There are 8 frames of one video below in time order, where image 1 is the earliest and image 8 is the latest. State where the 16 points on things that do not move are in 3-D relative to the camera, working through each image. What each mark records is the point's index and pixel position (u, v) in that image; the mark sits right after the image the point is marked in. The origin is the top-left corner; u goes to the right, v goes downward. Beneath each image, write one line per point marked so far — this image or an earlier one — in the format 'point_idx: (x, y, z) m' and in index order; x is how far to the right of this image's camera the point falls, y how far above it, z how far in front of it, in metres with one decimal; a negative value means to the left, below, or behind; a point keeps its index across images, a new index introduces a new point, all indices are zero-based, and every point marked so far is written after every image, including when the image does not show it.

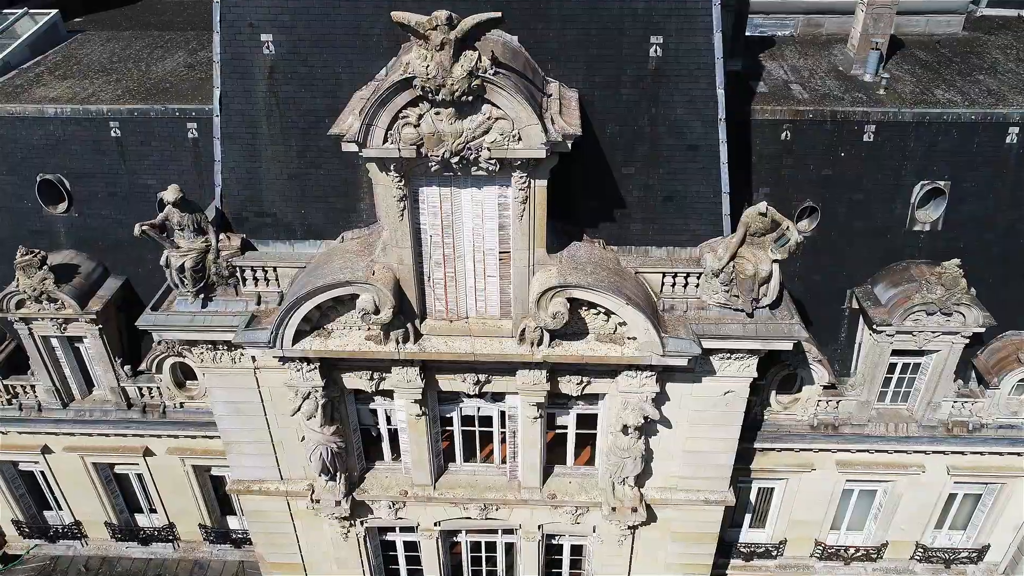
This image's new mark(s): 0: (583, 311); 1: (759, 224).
0: (+1.6, -0.6, +18.1) m
1: (+5.5, +1.4, +17.2) m
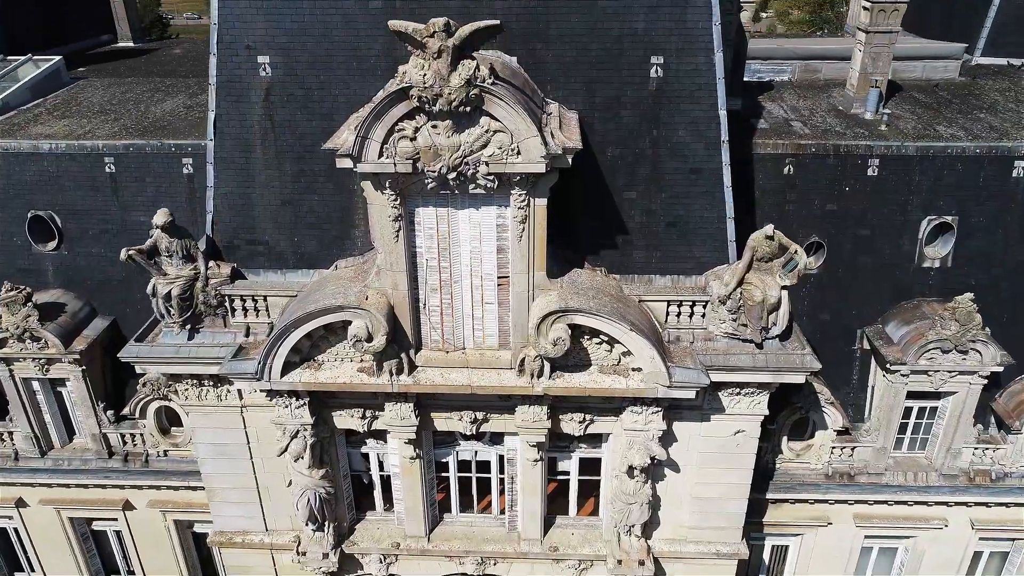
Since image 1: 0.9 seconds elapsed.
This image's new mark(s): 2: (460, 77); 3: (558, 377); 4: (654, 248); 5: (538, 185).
0: (+1.6, -1.2, +17.3) m
1: (+5.5, +0.9, +16.6) m
2: (-0.9, +3.8, +13.9) m
3: (+1.1, -2.0, +17.5) m
4: (+3.3, +0.9, +17.9) m
5: (+0.5, +2.1, +15.6) m
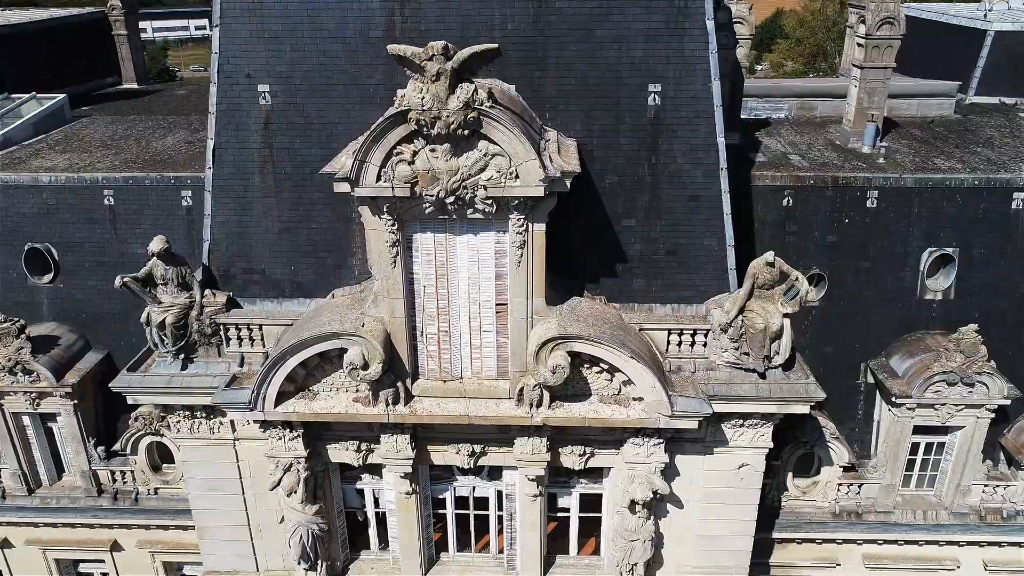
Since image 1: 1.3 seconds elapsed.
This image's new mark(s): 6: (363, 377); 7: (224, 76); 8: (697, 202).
0: (+1.6, -1.8, +17.0) m
1: (+5.5, +0.3, +16.5) m
2: (-1.0, +3.4, +14.0) m
3: (+1.0, -2.7, +17.2) m
4: (+3.3, +0.3, +17.8) m
5: (+0.5, +1.6, +15.5) m
6: (-3.2, -1.9, +16.4) m
7: (-6.4, +4.7, +17.1) m
8: (+4.2, +1.9, +17.3) m
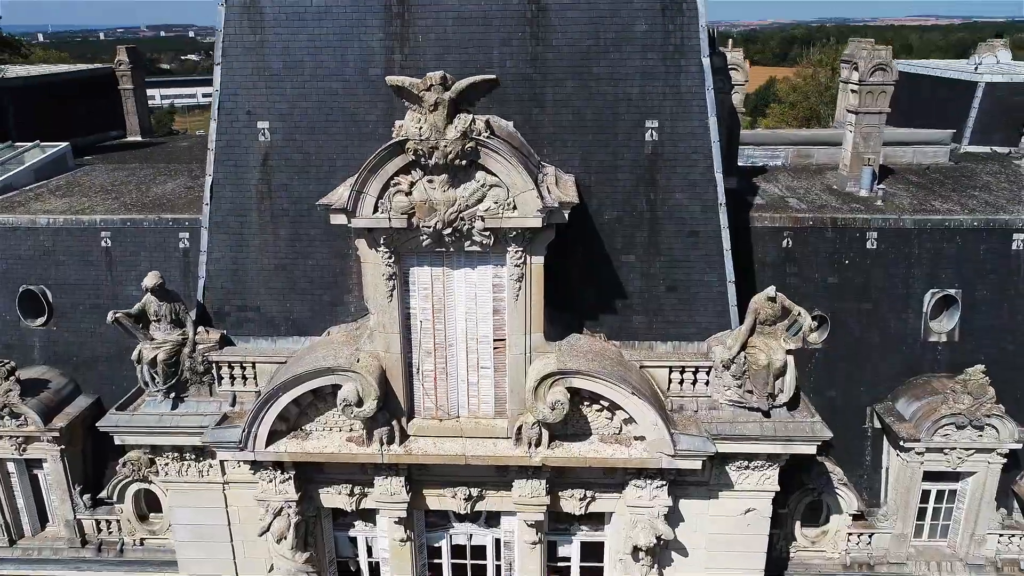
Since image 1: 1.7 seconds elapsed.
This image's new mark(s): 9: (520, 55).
0: (+1.5, -2.6, +16.6) m
1: (+5.4, -0.4, +16.2) m
2: (-1.0, +2.9, +14.0) m
3: (+1.0, -3.4, +16.7) m
4: (+3.2, -0.6, +17.5) m
5: (+0.4, +0.9, +15.4) m
6: (-3.2, -2.6, +16.0) m
7: (-6.4, +3.9, +17.2) m
8: (+4.1, +1.1, +17.2) m
9: (+0.2, +5.0, +16.6) m
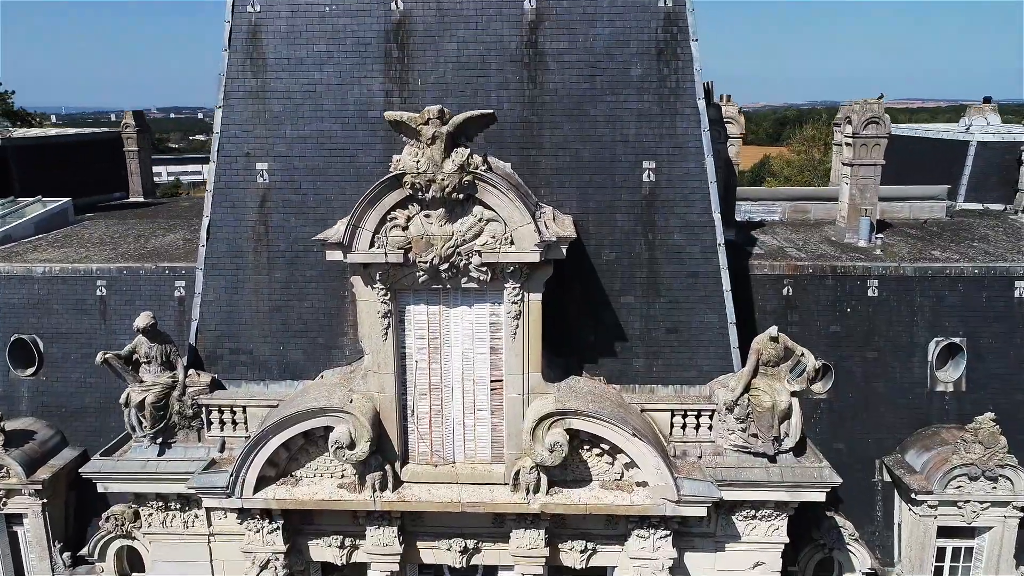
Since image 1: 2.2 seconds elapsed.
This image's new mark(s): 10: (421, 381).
0: (+1.5, -3.4, +16.1) m
1: (+5.4, -1.3, +15.9) m
2: (-1.1, +2.3, +14.0) m
3: (+0.9, -4.3, +16.1) m
4: (+3.2, -1.5, +17.2) m
5: (+0.4, +0.2, +15.2) m
6: (-3.3, -3.4, +15.4) m
7: (-6.5, +3.0, +17.3) m
8: (+4.1, +0.2, +17.0) m
9: (+0.1, +4.2, +16.8) m
10: (-1.9, -1.9, +16.1) m
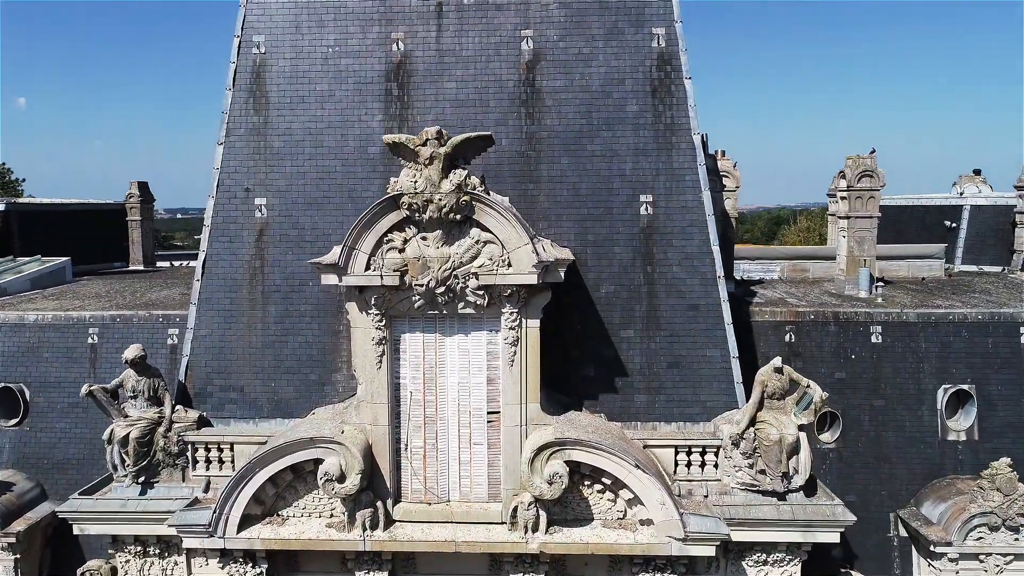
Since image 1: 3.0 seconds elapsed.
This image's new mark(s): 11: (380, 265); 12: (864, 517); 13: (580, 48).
0: (+1.4, -4.0, +15.4) m
1: (+5.3, -1.8, +15.5) m
2: (-1.1, +1.9, +14.1) m
3: (+0.9, -4.9, +15.3) m
4: (+3.1, -2.2, +16.7) m
5: (+0.3, -0.3, +14.9) m
6: (-3.3, -3.9, +14.8) m
7: (-6.5, +2.2, +17.4) m
8: (+4.0, -0.5, +16.8) m
9: (+0.1, +3.4, +17.1) m
10: (-1.9, -2.5, +15.6) m
11: (-2.5, +0.4, +14.6) m
12: (+9.1, -5.9, +19.9) m
13: (+1.5, +5.4, +17.2) m
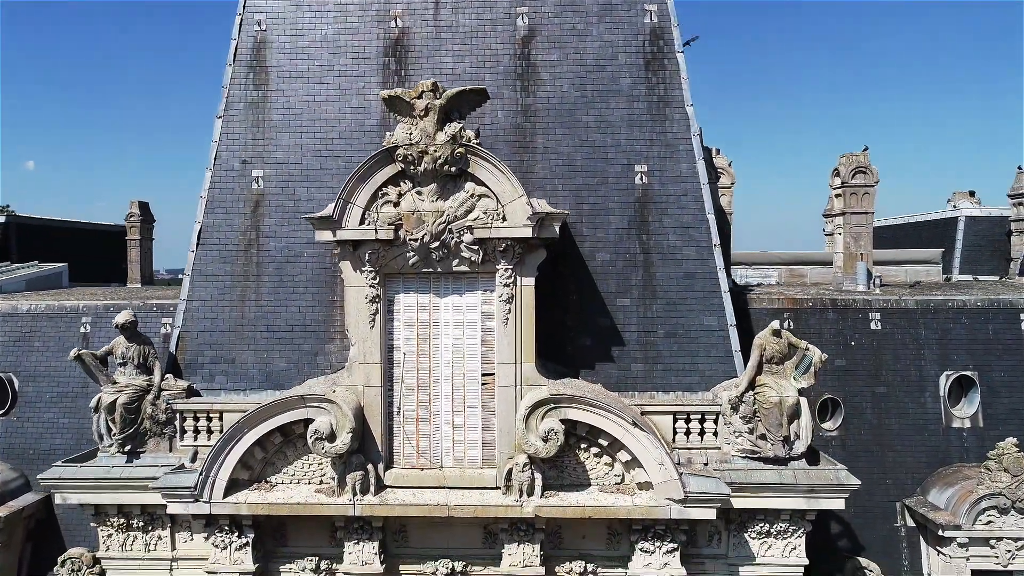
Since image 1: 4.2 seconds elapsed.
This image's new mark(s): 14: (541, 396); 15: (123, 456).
0: (+1.3, -3.2, +15.0) m
1: (+5.2, -1.0, +15.3) m
2: (-1.2, +2.8, +14.2) m
3: (+0.8, -4.0, +14.8) m
4: (+3.0, -1.5, +16.5) m
5: (+0.2, +0.5, +14.9) m
6: (-3.4, -3.0, +14.4) m
7: (-6.6, +2.9, +17.5) m
8: (+3.9, +0.2, +16.7) m
9: (0.0, +4.1, +17.3) m
10: (-2.1, -1.7, +15.3) m
11: (-2.6, +1.3, +14.5) m
12: (+9.0, -5.5, +19.4) m
13: (+1.4, +6.0, +17.5) m
14: (+0.5, -2.1, +14.6) m
15: (-8.0, -3.5, +15.8) m
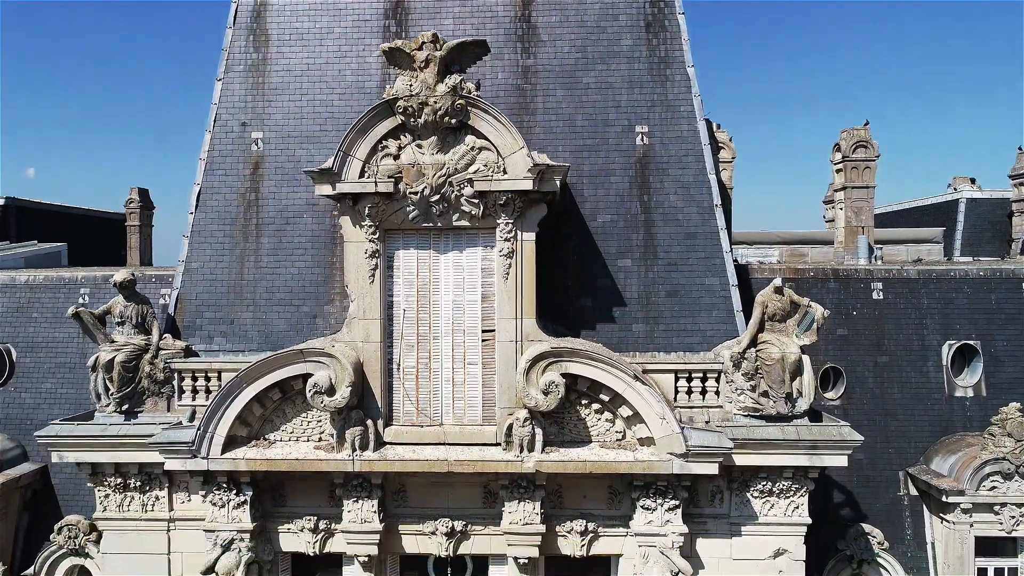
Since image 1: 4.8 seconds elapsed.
0: (+1.3, -2.3, +14.9) m
1: (+5.2, -0.2, +15.2) m
2: (-1.2, +3.7, +14.1) m
3: (+0.8, -3.2, +14.7) m
4: (+3.0, -0.7, +16.4) m
5: (+0.3, +1.4, +14.8) m
6: (-3.4, -2.2, +14.3) m
7: (-6.6, +3.7, +17.5) m
8: (+3.9, +1.0, +16.6) m
9: (0.0, +4.9, +17.2) m
10: (-2.0, -0.9, +15.2) m
11: (-2.6, +2.2, +14.5) m
12: (+9.0, -4.7, +19.2) m
13: (+1.4, +6.8, +17.5) m
14: (+0.6, -1.2, +14.5) m
15: (-8.0, -2.6, +15.7) m
